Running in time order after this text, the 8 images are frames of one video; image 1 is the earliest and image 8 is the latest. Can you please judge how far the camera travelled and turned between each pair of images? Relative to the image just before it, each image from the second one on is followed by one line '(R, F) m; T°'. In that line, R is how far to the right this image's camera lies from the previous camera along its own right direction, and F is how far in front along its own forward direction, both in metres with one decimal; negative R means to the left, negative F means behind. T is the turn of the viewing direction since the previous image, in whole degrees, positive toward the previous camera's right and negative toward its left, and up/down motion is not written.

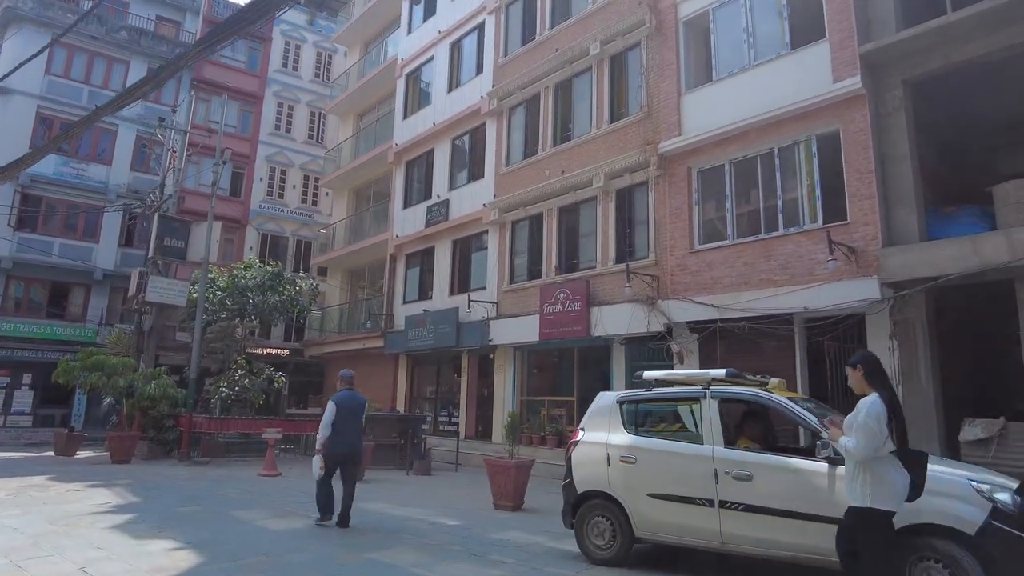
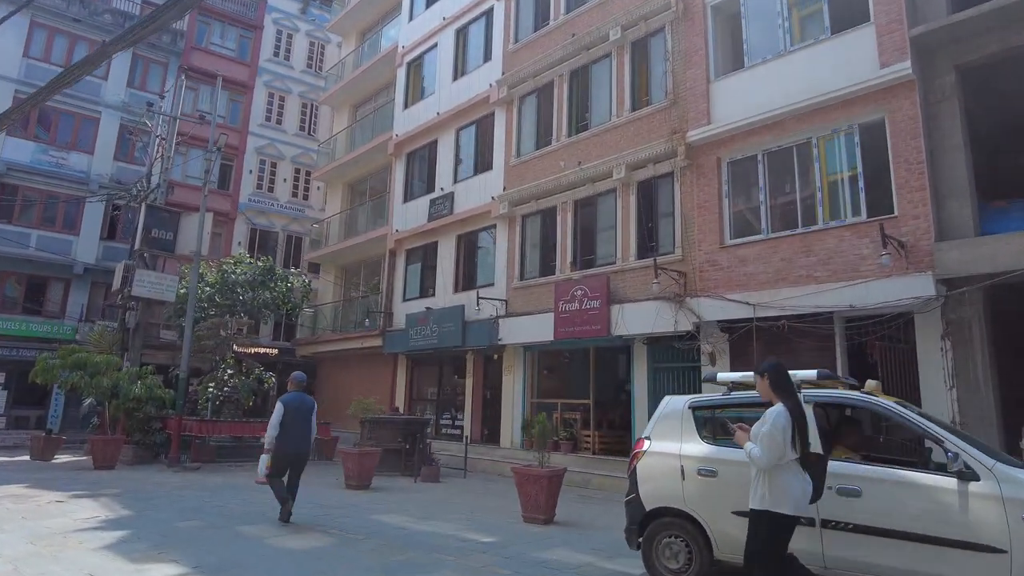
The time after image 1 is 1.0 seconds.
(-0.7, +0.8) m; +2°
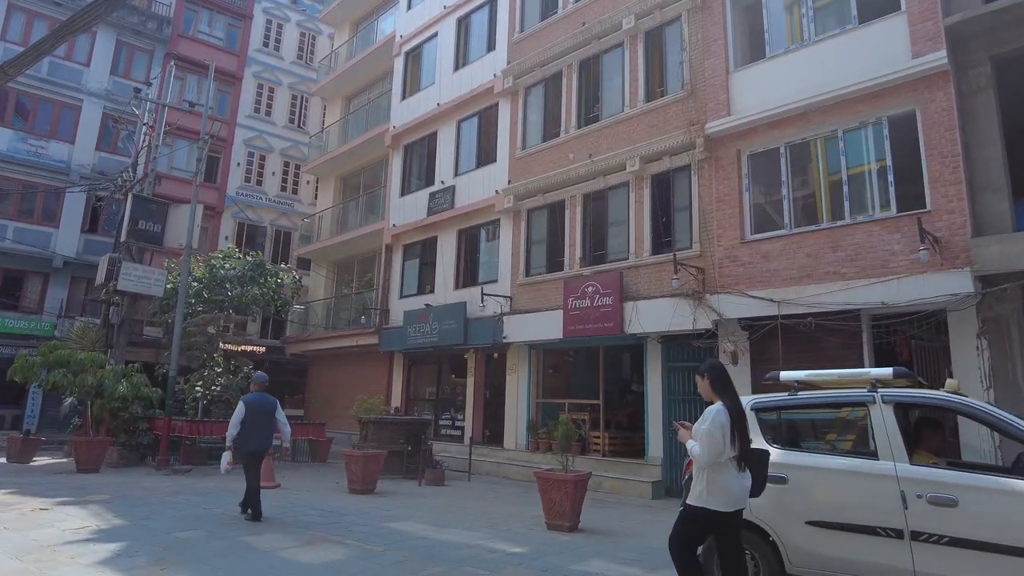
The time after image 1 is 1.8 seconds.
(-0.6, +0.5) m; +2°
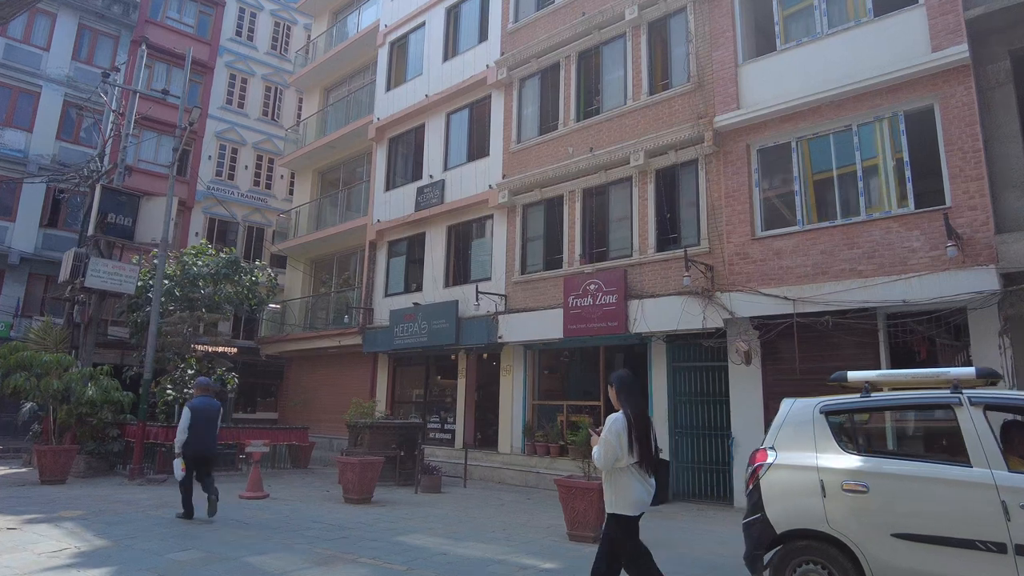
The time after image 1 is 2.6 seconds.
(-0.7, +0.6) m; +3°
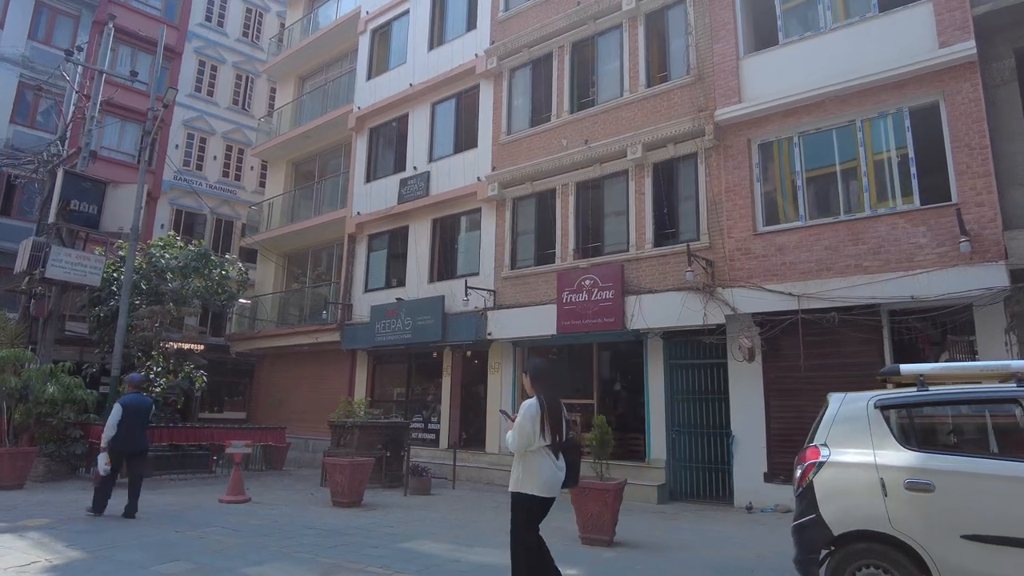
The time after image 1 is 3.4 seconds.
(-0.6, +0.4) m; +3°
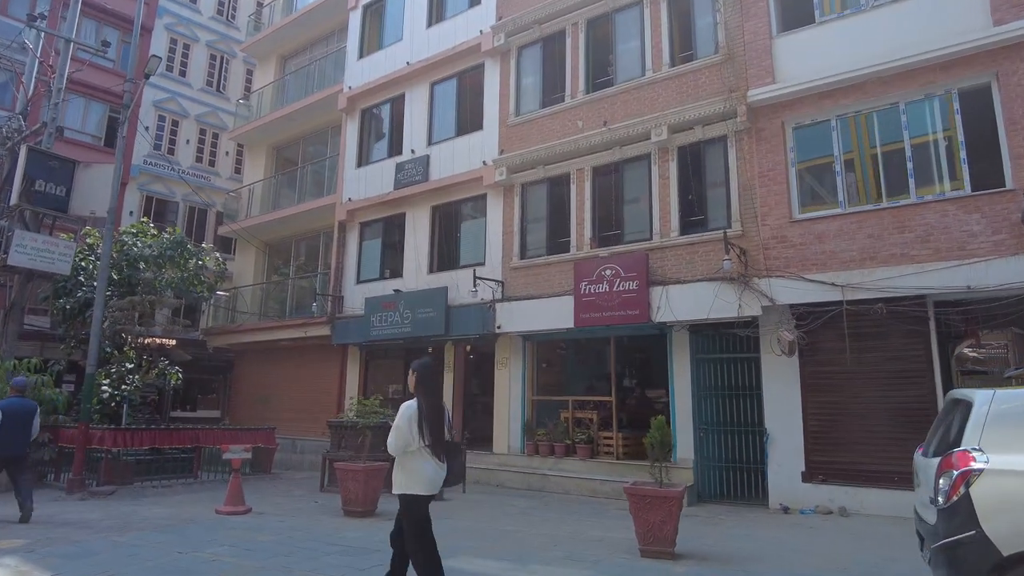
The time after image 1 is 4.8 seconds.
(-1.0, +0.9) m; +3°
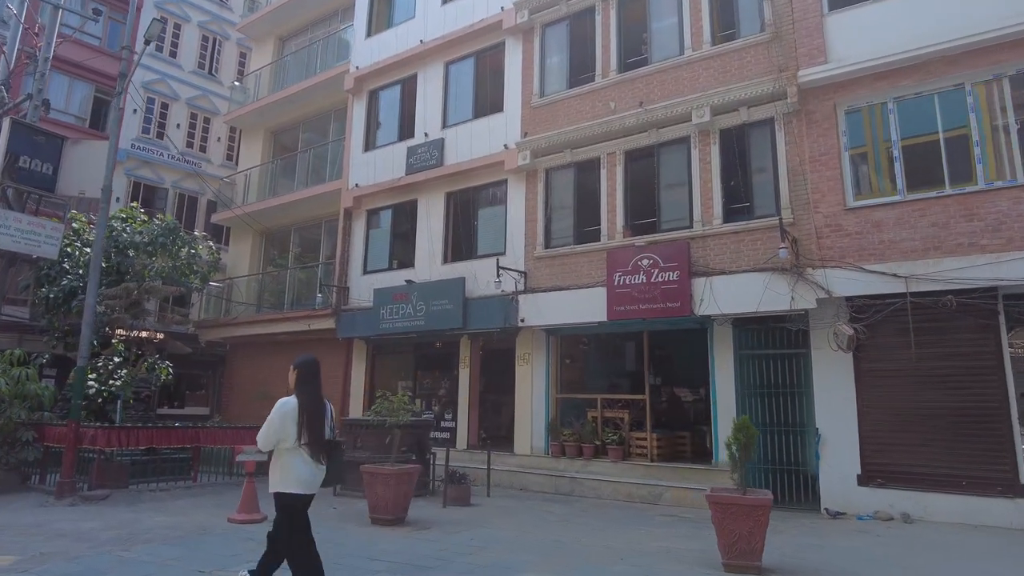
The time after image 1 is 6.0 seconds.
(-0.9, +0.8) m; +2°
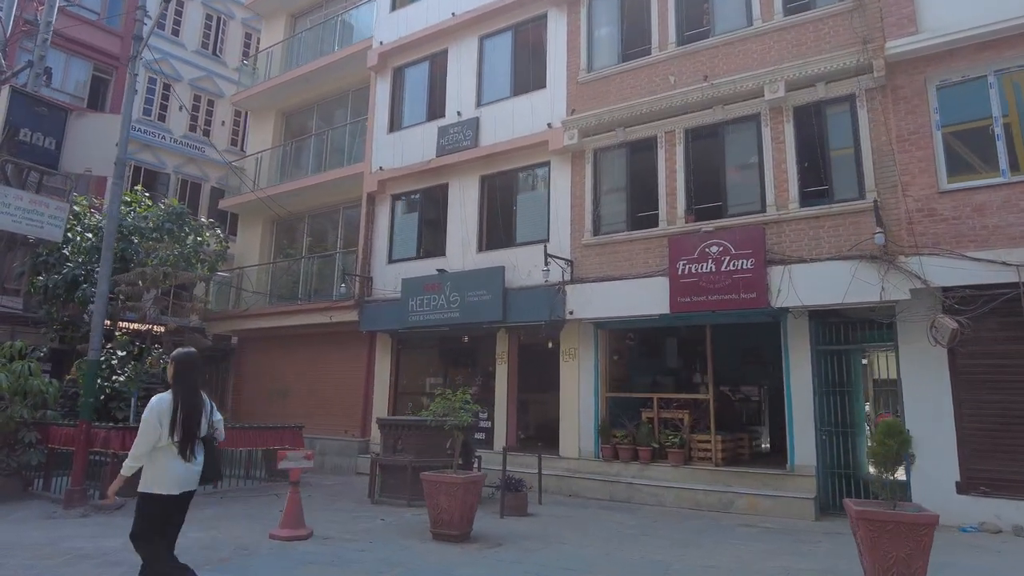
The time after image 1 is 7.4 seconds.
(-1.1, +1.0) m; +1°
